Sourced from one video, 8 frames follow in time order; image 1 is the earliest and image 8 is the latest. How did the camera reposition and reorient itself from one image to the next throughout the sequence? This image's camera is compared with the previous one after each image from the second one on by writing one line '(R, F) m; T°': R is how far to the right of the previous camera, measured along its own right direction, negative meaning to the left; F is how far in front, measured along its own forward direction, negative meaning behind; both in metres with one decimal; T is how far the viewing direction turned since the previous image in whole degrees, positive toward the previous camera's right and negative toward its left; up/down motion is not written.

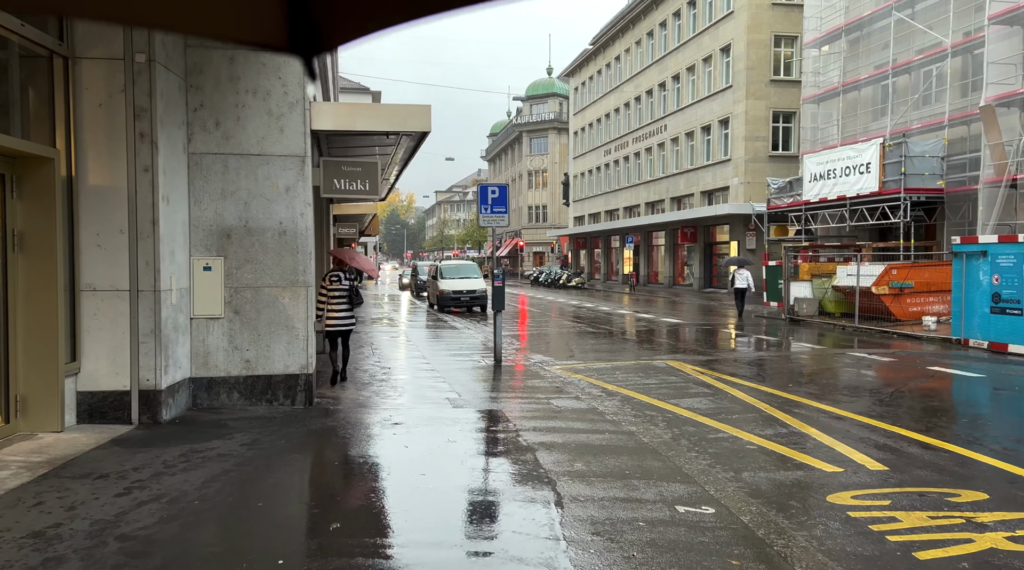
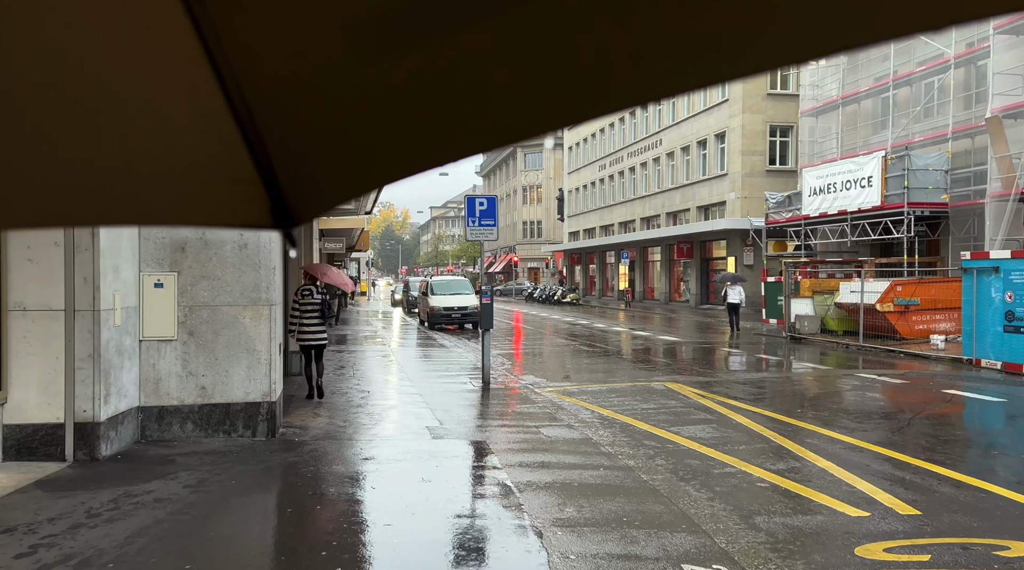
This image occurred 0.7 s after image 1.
(+0.1, +0.7) m; 0°
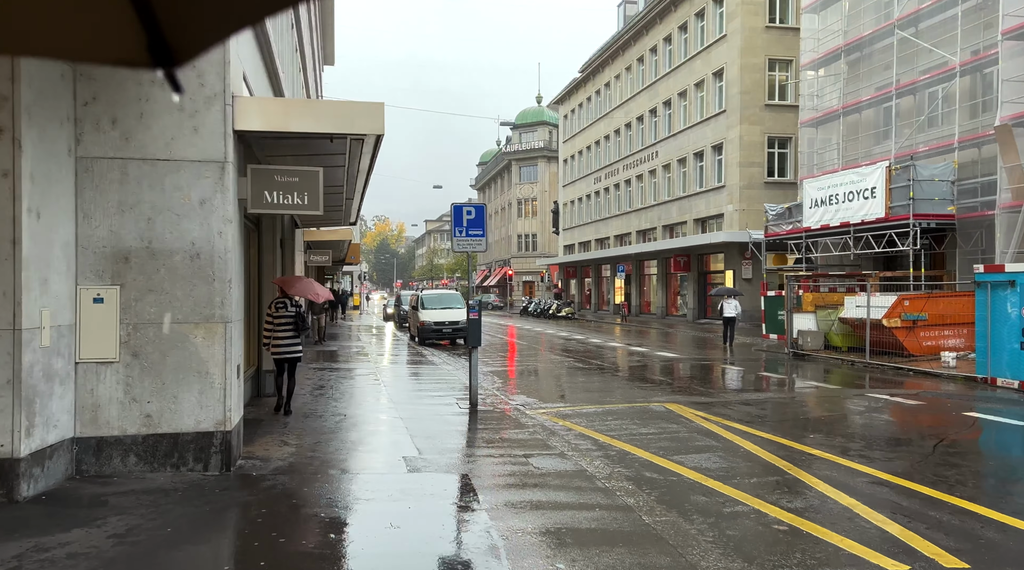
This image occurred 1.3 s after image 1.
(+0.1, +0.7) m; 0°
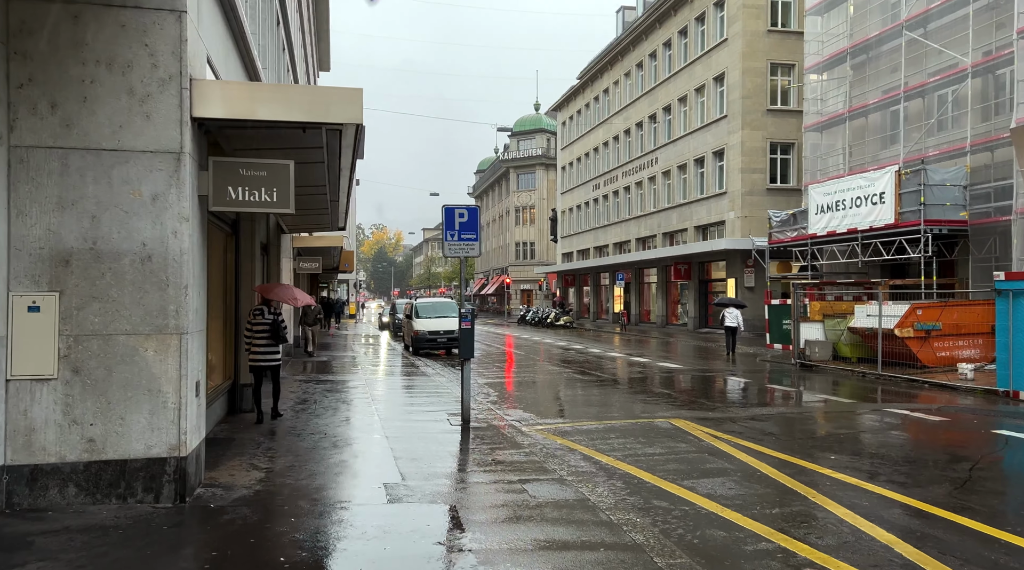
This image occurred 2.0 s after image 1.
(0.0, +0.7) m; 0°
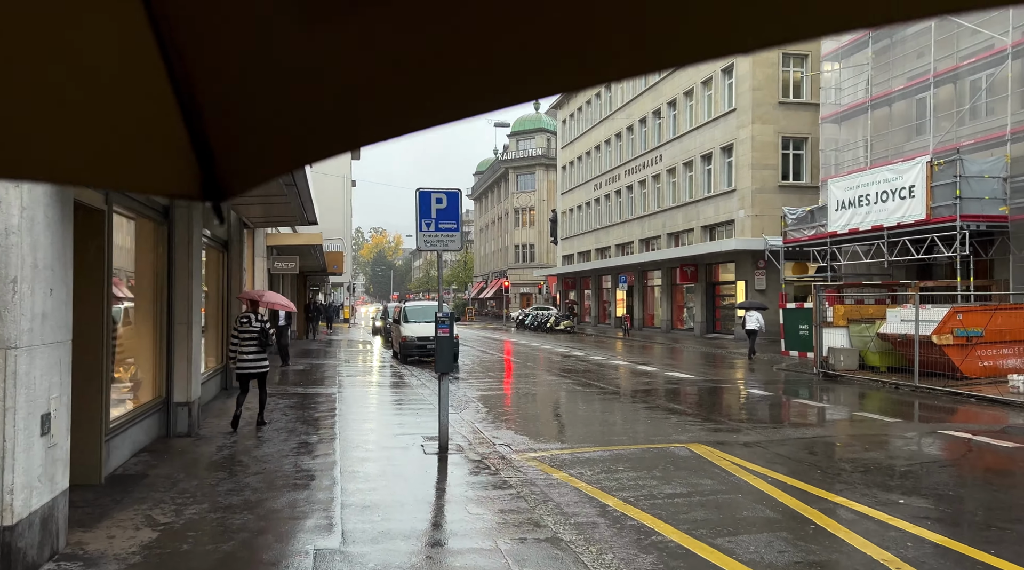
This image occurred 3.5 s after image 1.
(+0.1, +1.7) m; 0°
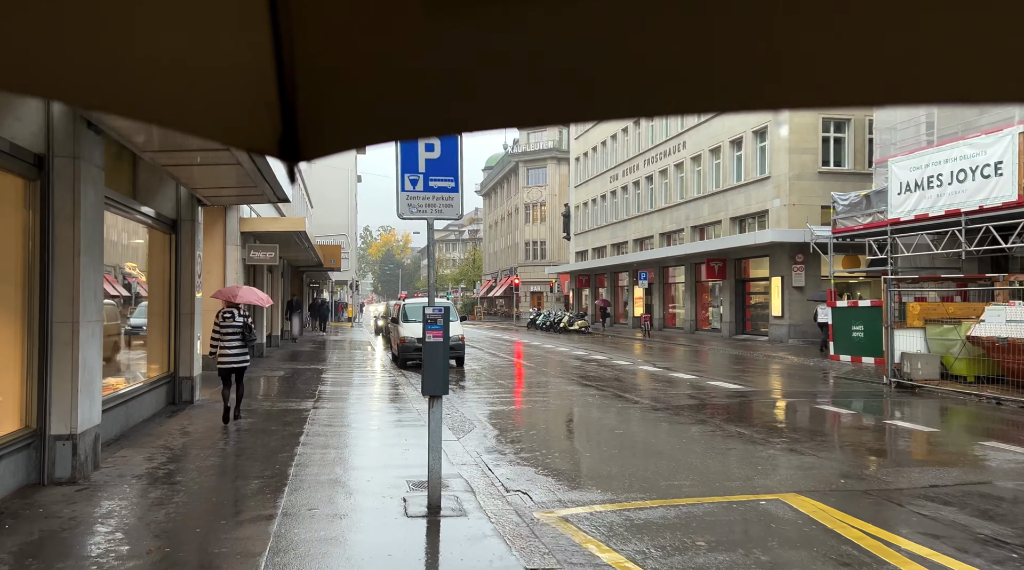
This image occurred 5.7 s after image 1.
(-0.1, +2.6) m; -1°
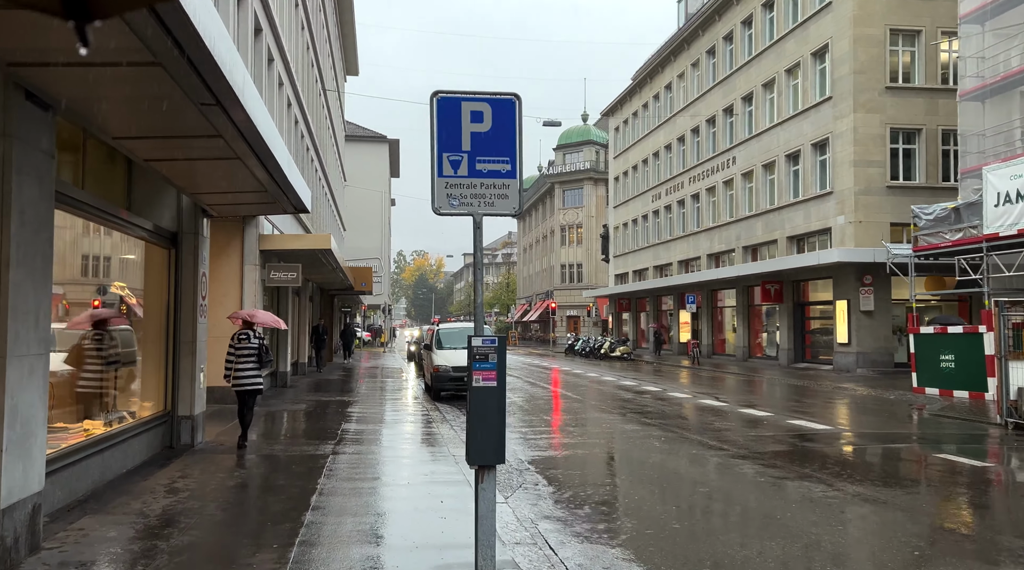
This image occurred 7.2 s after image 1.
(-0.3, +1.7) m; -2°
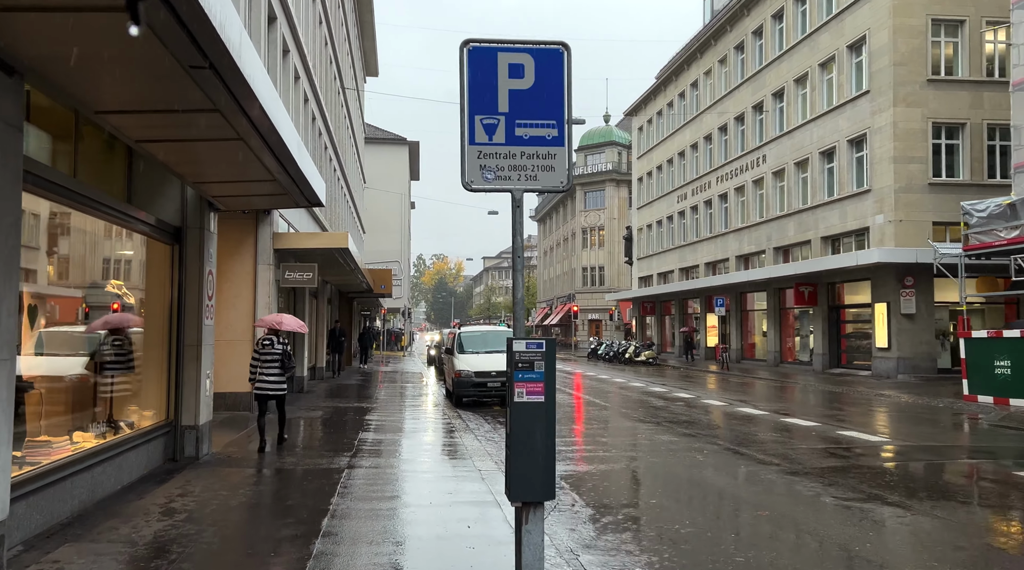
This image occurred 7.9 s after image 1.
(-0.1, +0.8) m; -1°
